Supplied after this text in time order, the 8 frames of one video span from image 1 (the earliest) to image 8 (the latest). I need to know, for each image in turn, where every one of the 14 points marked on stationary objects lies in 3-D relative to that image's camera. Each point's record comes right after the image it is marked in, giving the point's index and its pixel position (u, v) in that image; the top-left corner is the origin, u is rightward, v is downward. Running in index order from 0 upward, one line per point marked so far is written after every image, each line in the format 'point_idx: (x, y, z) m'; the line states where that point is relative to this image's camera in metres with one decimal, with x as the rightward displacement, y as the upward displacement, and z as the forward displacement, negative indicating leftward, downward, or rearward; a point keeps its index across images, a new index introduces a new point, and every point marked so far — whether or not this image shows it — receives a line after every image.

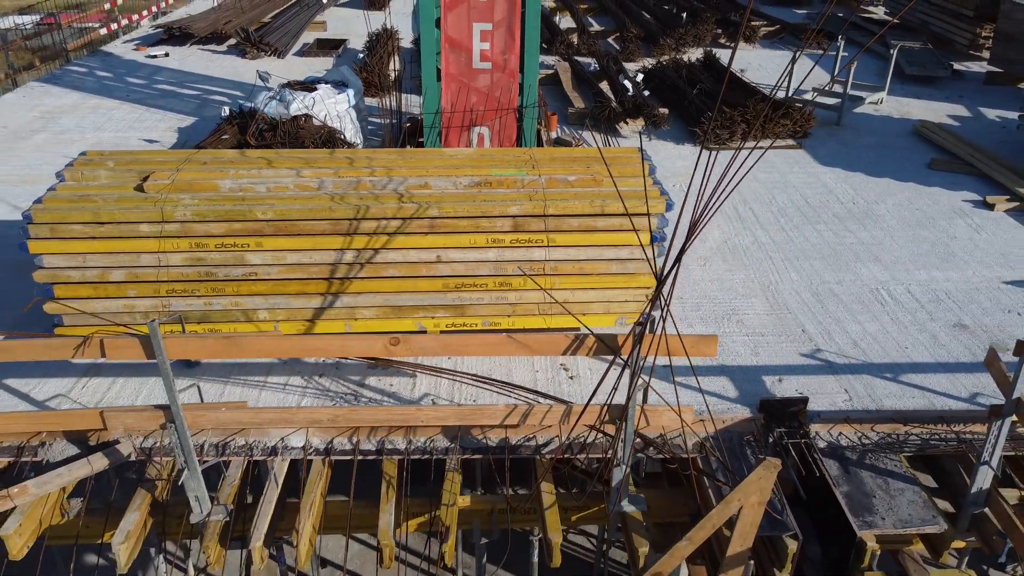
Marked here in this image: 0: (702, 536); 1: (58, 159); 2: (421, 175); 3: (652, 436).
0: (+0.8, -1.1, +3.5) m
1: (-4.5, +1.3, +8.4) m
2: (-0.5, +0.7, +5.2) m
3: (+0.7, -0.8, +4.4) m
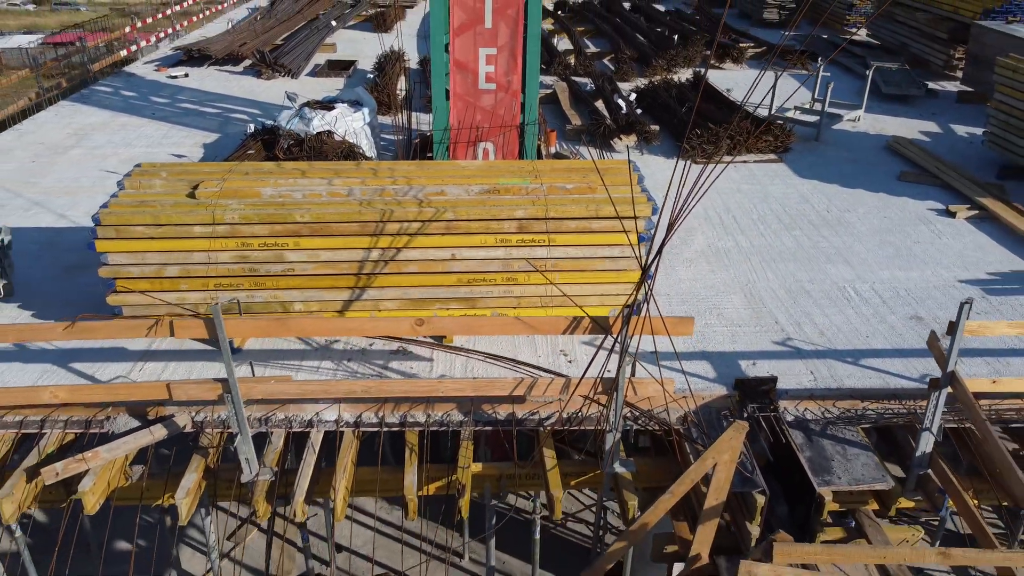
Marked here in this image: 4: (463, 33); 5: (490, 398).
0: (+0.9, -1.1, +4.1) m
1: (-4.5, +1.3, +9.1) m
2: (-0.5, +0.7, +5.9) m
3: (+0.8, -0.7, +5.1) m
4: (-0.5, +2.6, +8.5) m
5: (-0.1, -0.7, +5.2) m
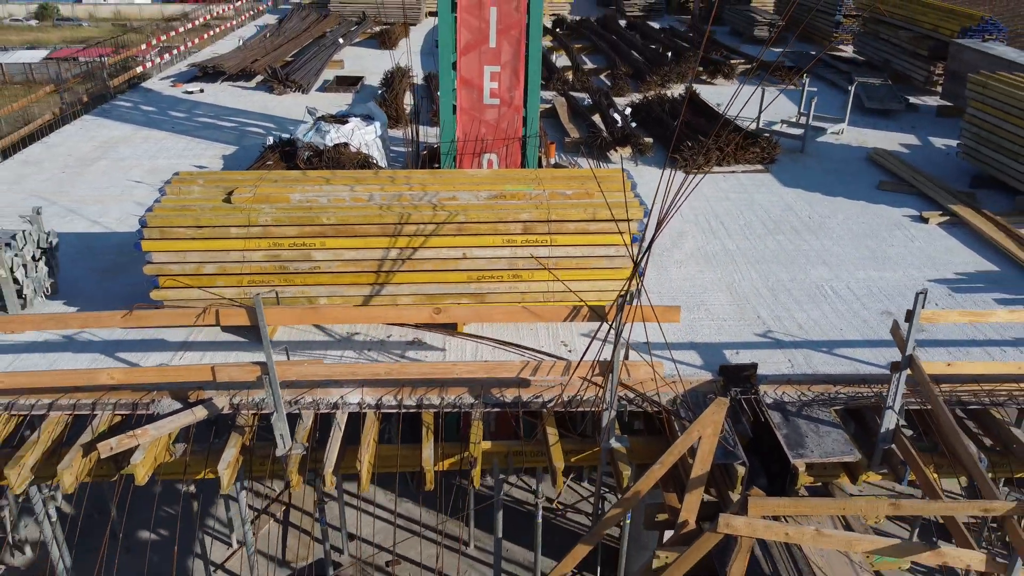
0: (+0.9, -1.0, +4.7) m
1: (-4.5, +1.2, +9.7) m
2: (-0.5, +0.8, +6.5) m
3: (+0.8, -0.7, +5.6) m
4: (-0.5, +2.6, +9.1) m
5: (-0.1, -0.6, +5.7) m
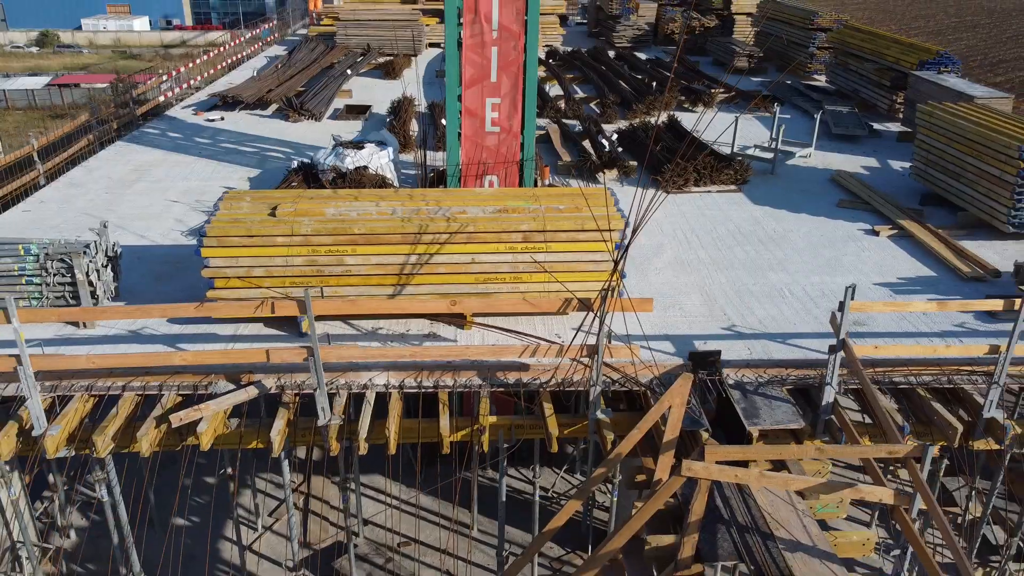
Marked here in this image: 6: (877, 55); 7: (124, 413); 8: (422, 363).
0: (+0.9, -1.0, +5.8) m
1: (-4.5, +1.1, +10.7) m
2: (-0.5, +0.7, +7.6) m
3: (+0.8, -0.7, +6.7) m
4: (-0.5, +2.5, +10.3) m
5: (-0.1, -0.6, +6.8) m
6: (+6.9, +4.4, +15.9) m
7: (-3.0, -1.0, +6.5) m
8: (-0.7, -0.6, +6.9) m
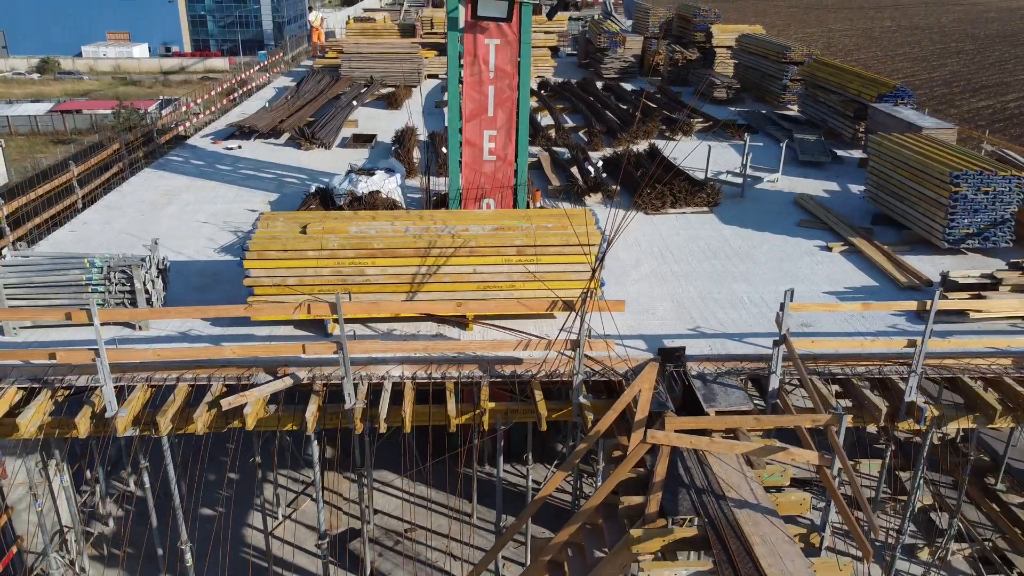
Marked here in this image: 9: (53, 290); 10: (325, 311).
0: (+0.9, -1.0, +7.0) m
1: (-4.6, +0.9, +12.0) m
2: (-0.5, +0.7, +8.8) m
3: (+0.8, -0.7, +7.9) m
4: (-0.6, +2.3, +11.6) m
5: (-0.1, -0.7, +8.0) m
6: (+6.8, +4.1, +17.3) m
7: (-3.1, -1.0, +7.7) m
8: (-0.8, -0.7, +8.1) m
9: (-4.6, 0.0, +8.3) m
10: (-1.7, -0.2, +7.7) m
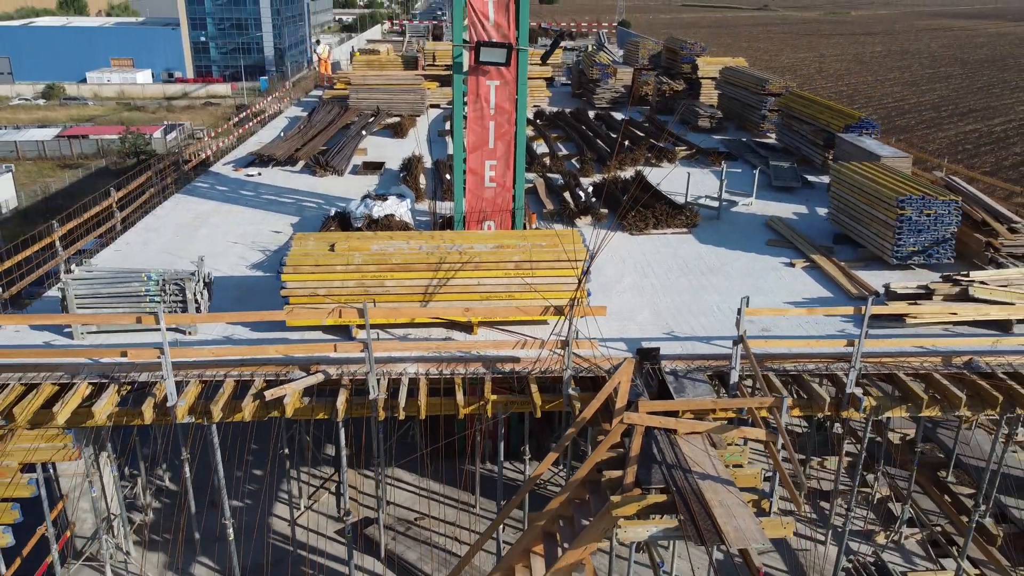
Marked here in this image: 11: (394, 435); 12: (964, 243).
0: (+0.9, -1.0, +8.3) m
1: (-4.6, +0.7, +13.4) m
2: (-0.5, +0.5, +10.2) m
3: (+0.8, -0.8, +9.3) m
4: (-0.6, +2.1, +13.0) m
5: (-0.1, -0.8, +9.4) m
6: (+6.8, +3.8, +18.8) m
7: (-3.1, -1.1, +9.1) m
8: (-0.8, -0.8, +9.5) m
9: (-4.6, -0.1, +9.7) m
10: (-1.7, -0.3, +9.1) m
11: (-2.0, -2.5, +14.1) m
12: (+6.8, +0.7, +12.6) m
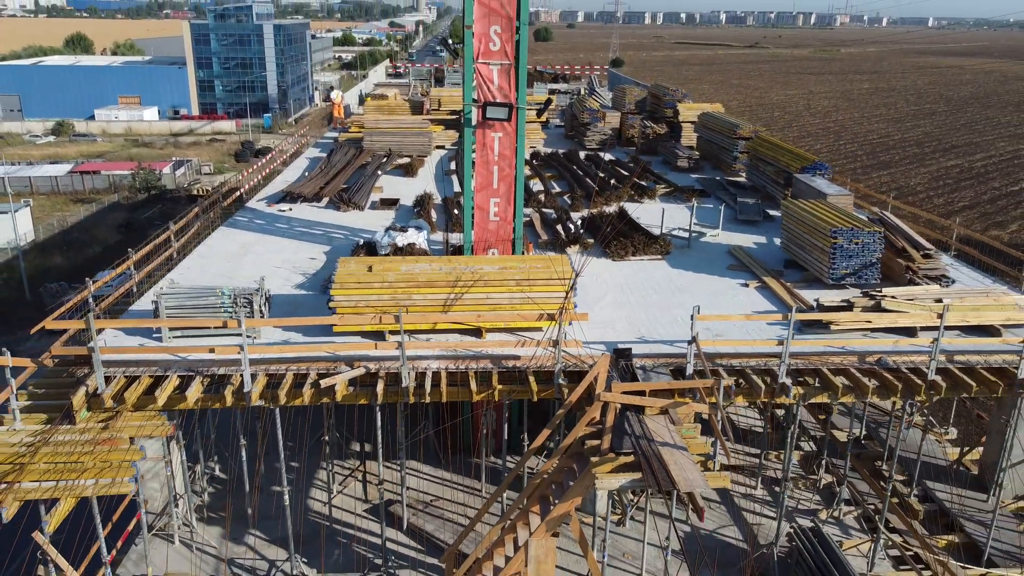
0: (+0.9, -1.2, +10.7) m
1: (-4.6, +0.4, +15.8) m
2: (-0.5, +0.3, +12.7) m
3: (+0.8, -1.0, +11.7) m
4: (-0.6, +1.8, +15.6) m
5: (-0.1, -1.0, +11.8) m
6: (+6.7, +3.3, +21.5) m
7: (-3.0, -1.3, +11.5) m
8: (-0.8, -1.0, +11.9) m
9: (-4.6, -0.3, +12.1) m
10: (-1.7, -0.5, +11.5) m
11: (-1.9, -2.9, +16.5) m
12: (+6.8, +0.4, +15.1) m
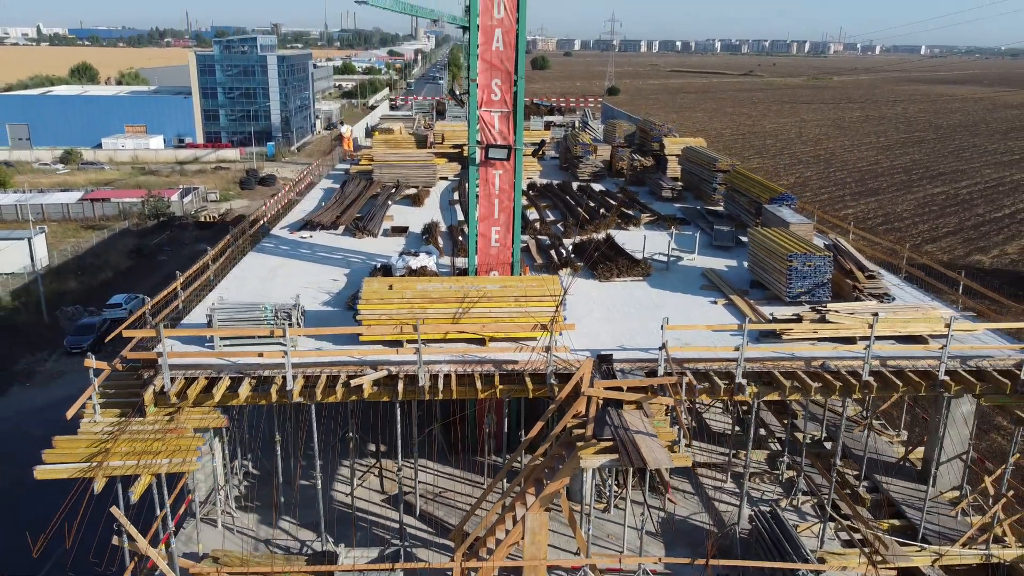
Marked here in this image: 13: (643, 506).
0: (+0.9, -1.4, +12.9) m
1: (-4.6, 0.0, +18.0) m
2: (-0.5, +0.1, +14.9) m
3: (+0.8, -1.3, +13.9) m
4: (-0.6, +1.5, +17.8) m
5: (-0.1, -1.2, +14.0) m
6: (+6.7, +2.7, +23.8) m
7: (-3.1, -1.5, +13.6) m
8: (-0.8, -1.2, +14.1) m
9: (-4.6, -0.6, +14.3) m
10: (-1.7, -0.7, +13.7) m
11: (-2.0, -3.2, +18.6) m
12: (+6.8, +0.1, +17.4) m
13: (+2.6, -4.2, +16.2) m
